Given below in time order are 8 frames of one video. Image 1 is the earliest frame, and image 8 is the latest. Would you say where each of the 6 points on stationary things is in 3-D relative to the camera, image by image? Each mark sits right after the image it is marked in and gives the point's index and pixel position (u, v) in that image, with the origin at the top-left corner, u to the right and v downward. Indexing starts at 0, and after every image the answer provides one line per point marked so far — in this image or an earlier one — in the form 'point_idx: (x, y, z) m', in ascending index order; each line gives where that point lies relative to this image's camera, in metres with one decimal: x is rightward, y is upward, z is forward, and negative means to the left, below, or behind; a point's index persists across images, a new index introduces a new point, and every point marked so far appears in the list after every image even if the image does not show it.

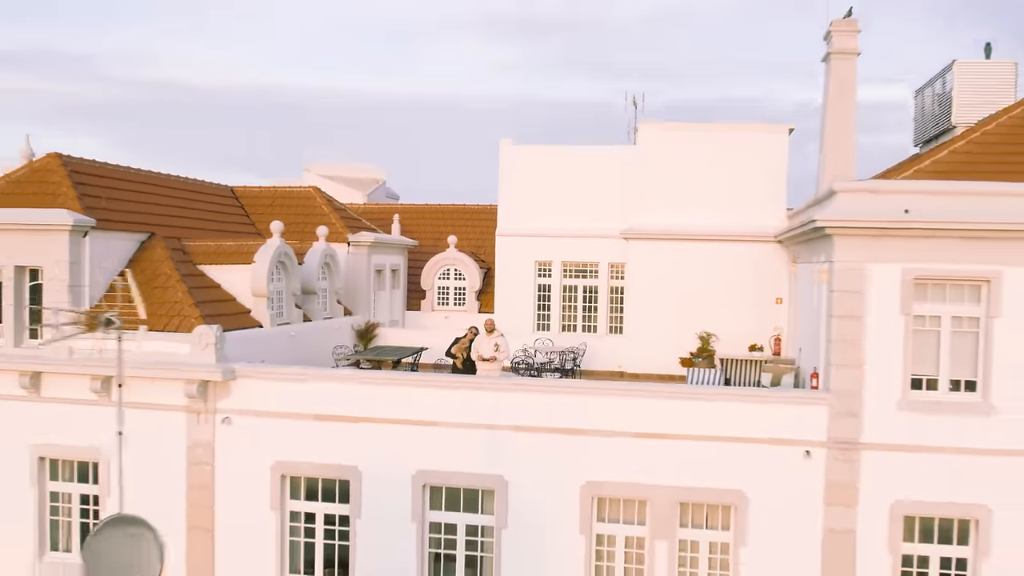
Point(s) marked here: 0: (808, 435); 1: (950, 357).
0: (+2.4, -1.2, +9.5) m
1: (+3.5, -0.5, +9.4) m
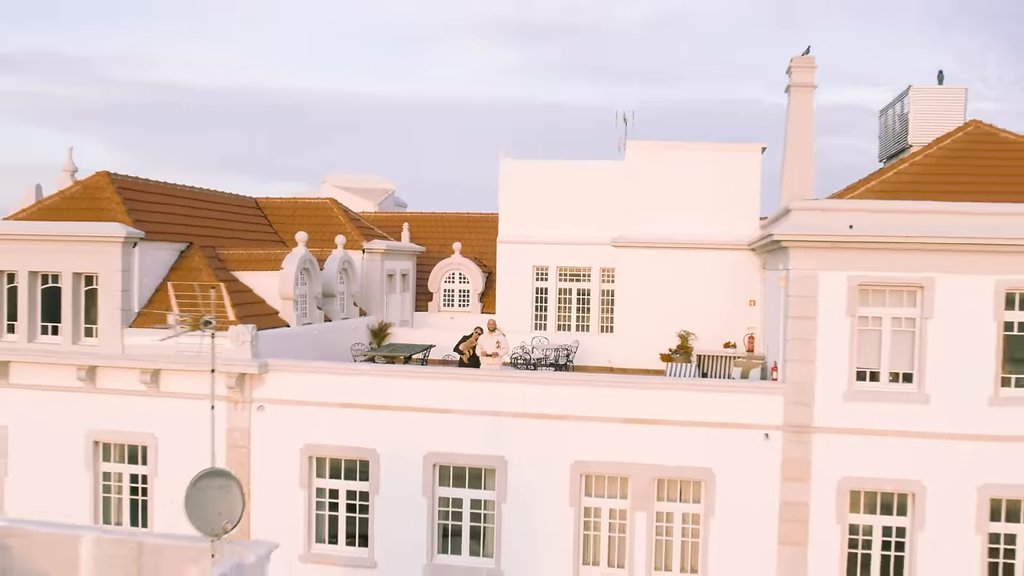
0: (+2.4, -1.2, +10.9) m
1: (+3.5, -0.6, +10.9) m
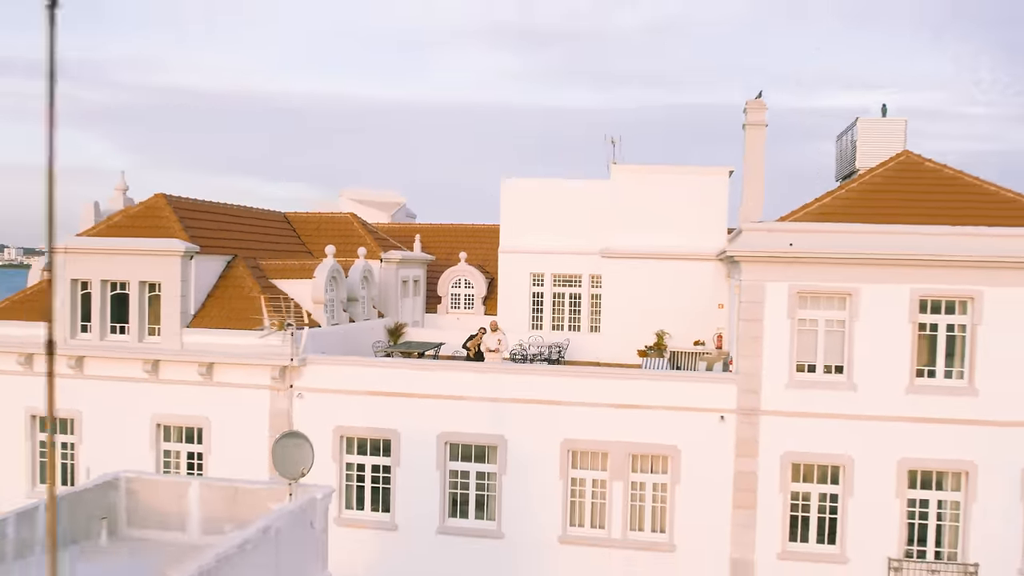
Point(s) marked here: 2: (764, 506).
0: (+2.4, -1.3, +13.1) m
1: (+3.5, -0.7, +13.1) m
2: (+2.8, -2.4, +13.0) m
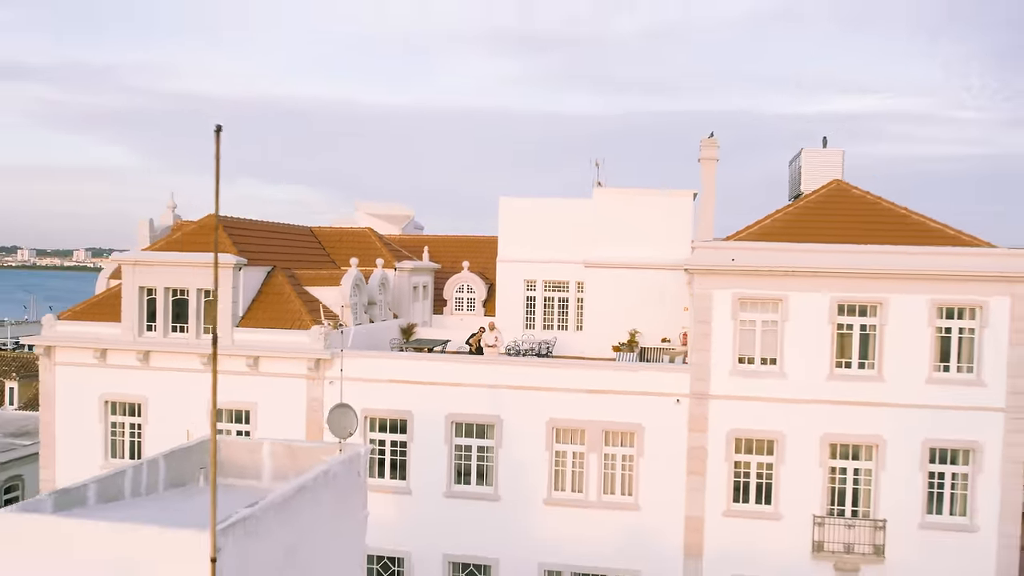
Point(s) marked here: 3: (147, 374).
0: (+2.3, -1.4, +16.1) m
1: (+3.4, -0.8, +16.0) m
2: (+2.7, -2.5, +16.0) m
3: (-5.6, -1.3, +17.9) m
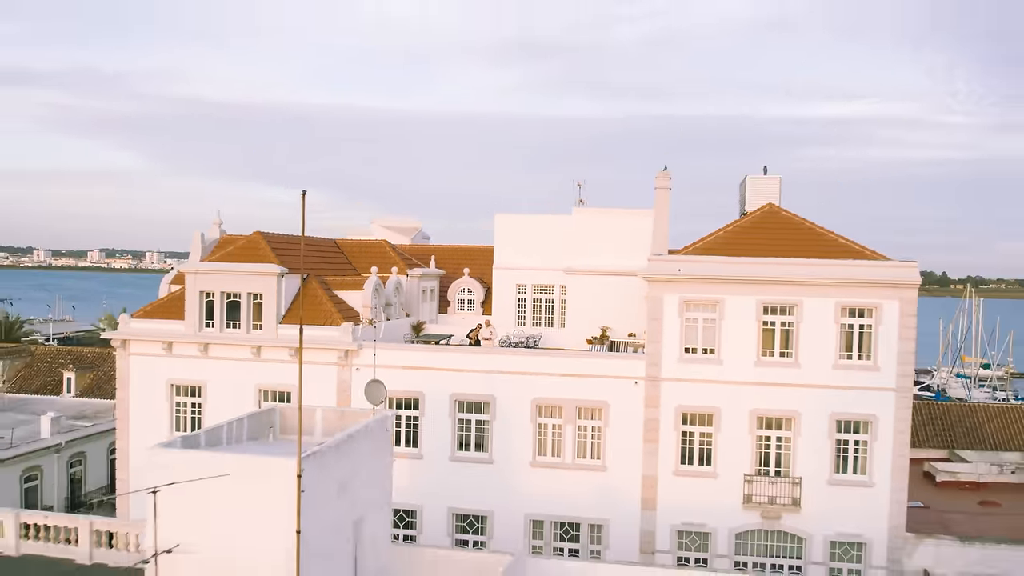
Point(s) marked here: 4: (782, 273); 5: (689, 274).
0: (+2.1, -1.5, +20.1) m
1: (+3.3, -0.8, +20.0) m
2: (+2.6, -2.6, +20.0) m
3: (-5.7, -1.4, +21.9) m
4: (+4.5, +0.2, +19.5) m
5: (+3.0, +0.2, +19.7) m
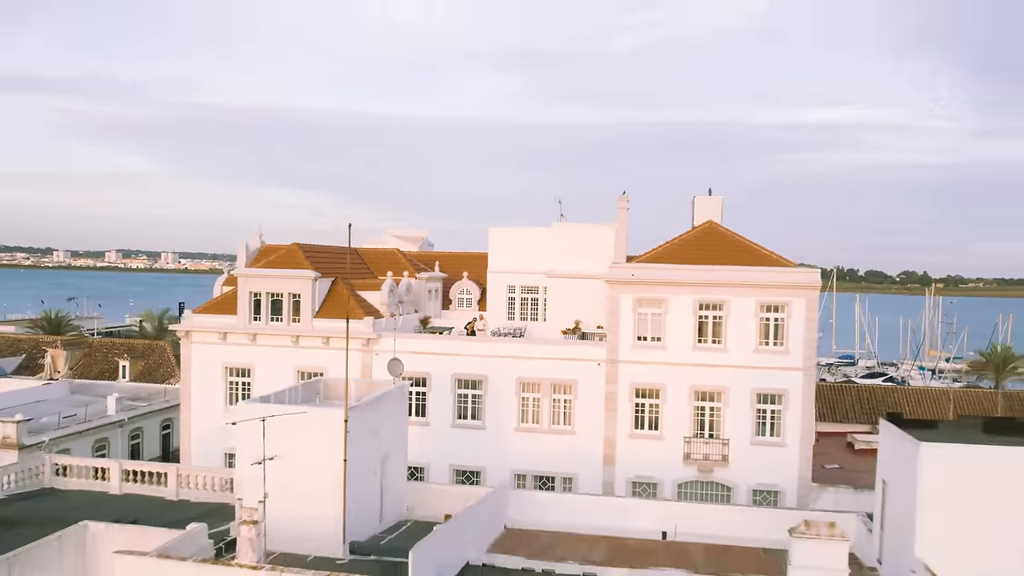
0: (+1.9, -1.5, +25.3) m
1: (+3.0, -0.9, +25.2) m
2: (+2.3, -2.6, +25.2) m
3: (-6.0, -1.4, +27.1) m
4: (+4.2, +0.2, +24.7) m
5: (+2.7, +0.2, +24.9) m
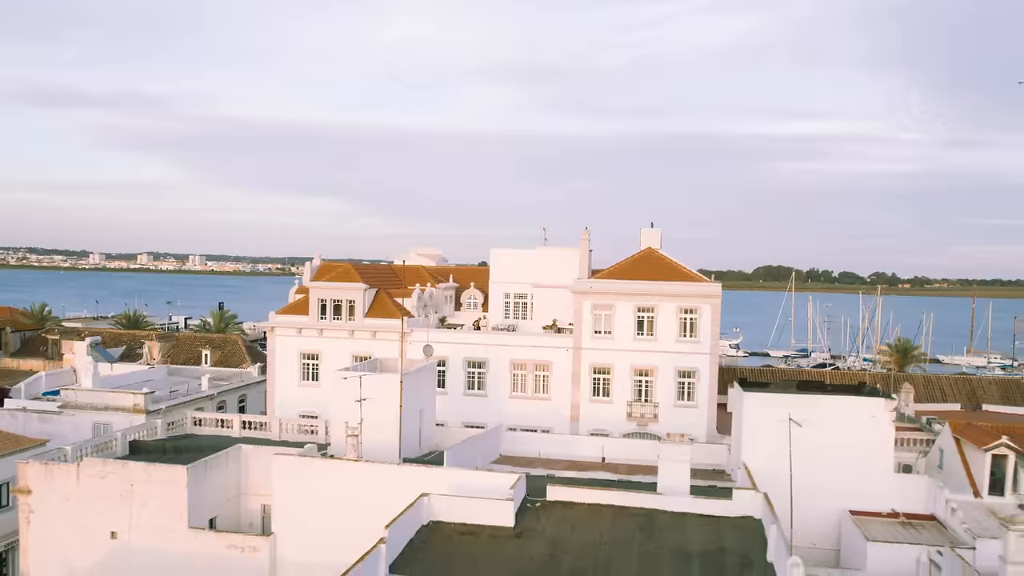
0: (+1.7, -1.8, +35.8) m
1: (+2.8, -1.1, +35.8) m
2: (+2.2, -2.9, +35.8) m
3: (-6.2, -1.7, +37.7) m
4: (+4.1, 0.0, +35.3) m
5: (+2.5, -0.1, +35.4) m
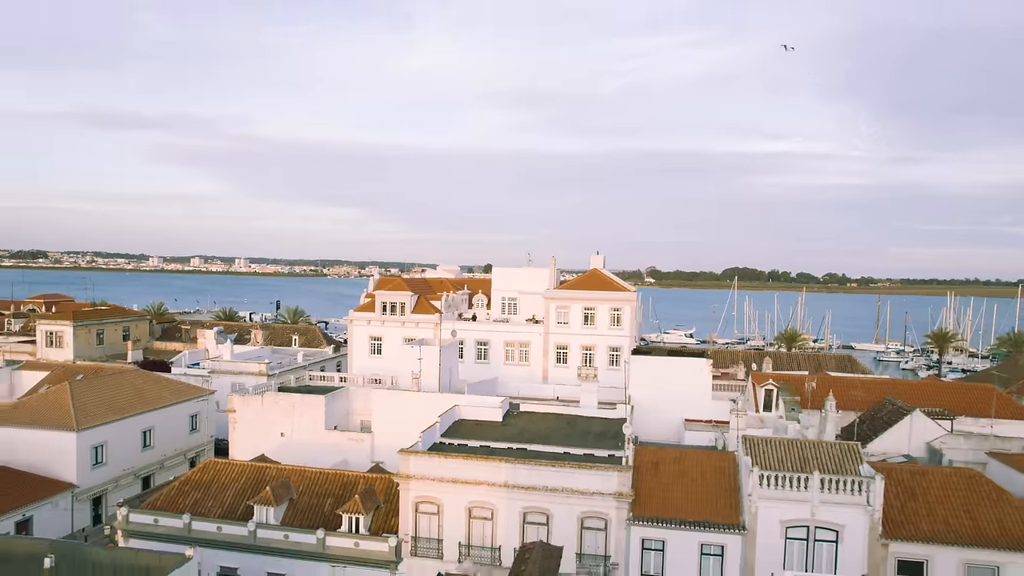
0: (+1.4, -2.1, +56.7) m
1: (+2.5, -1.5, +56.6) m
2: (+1.8, -3.2, +56.6) m
3: (-6.5, -2.0, +58.6) m
4: (+3.7, -0.4, +56.1) m
5: (+2.2, -0.4, +56.3) m
